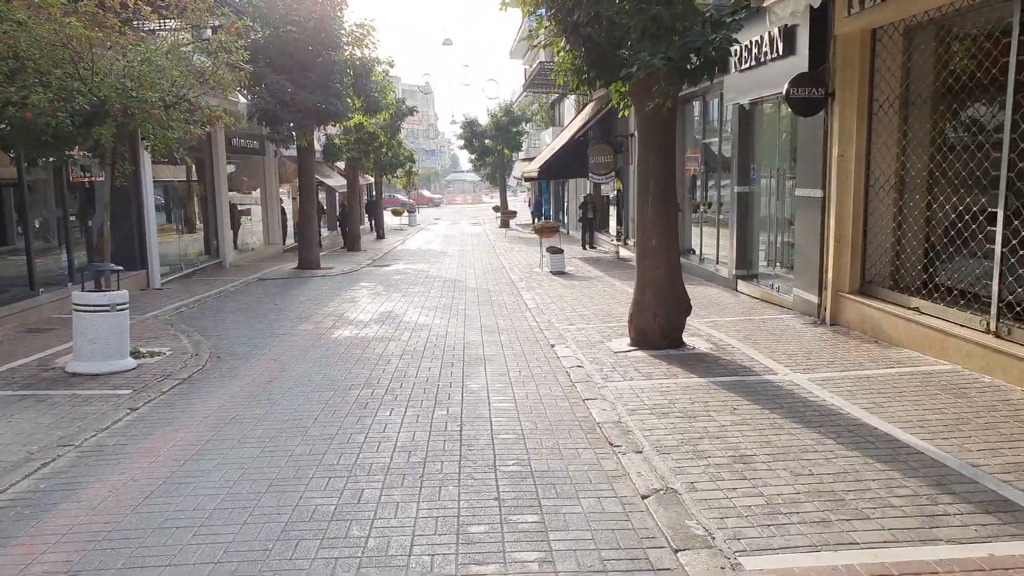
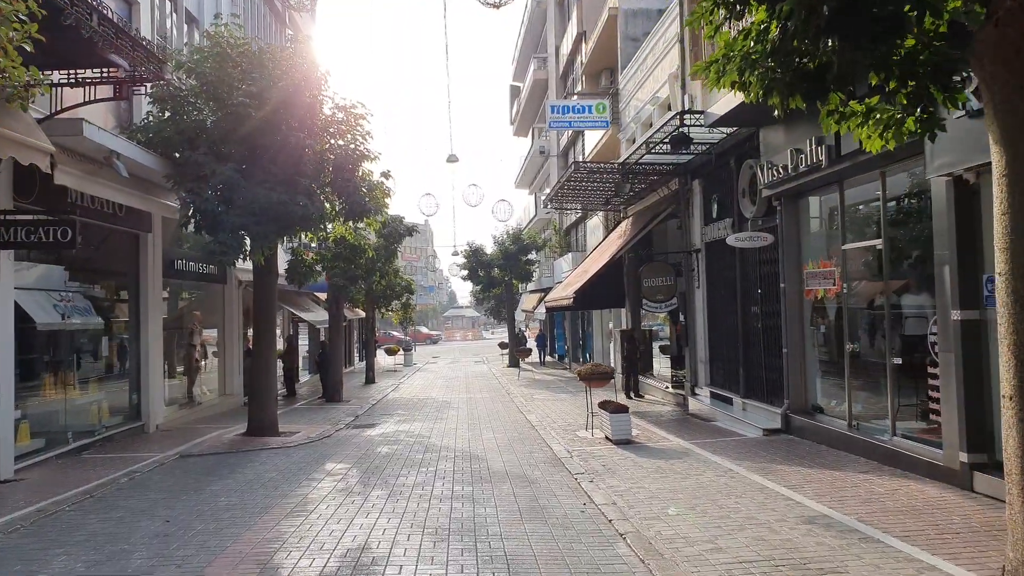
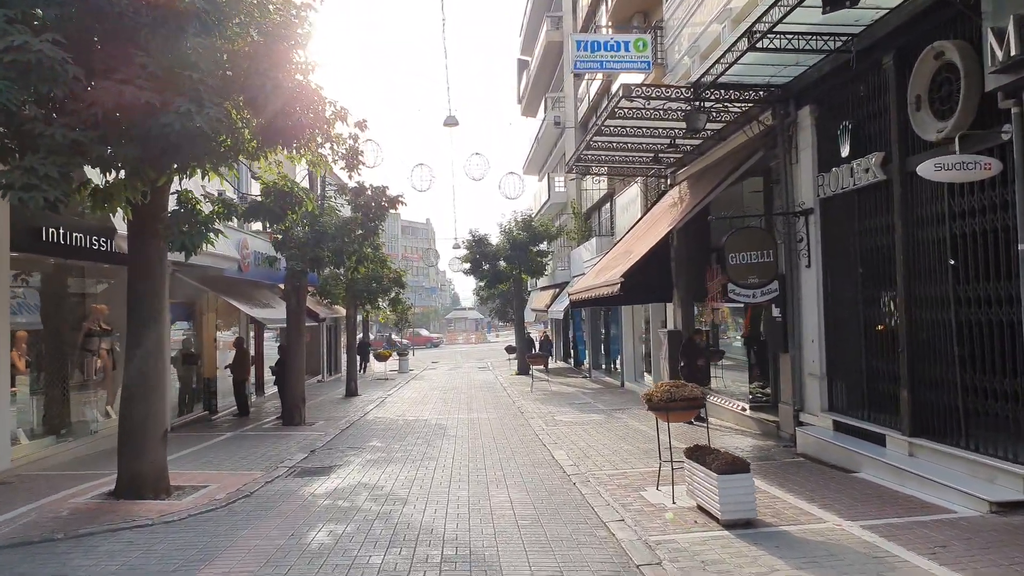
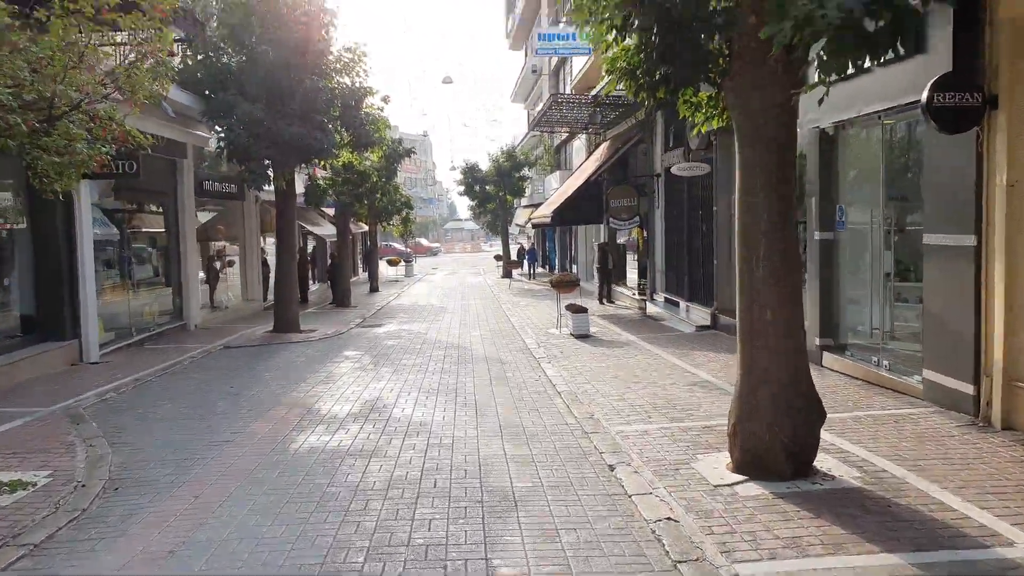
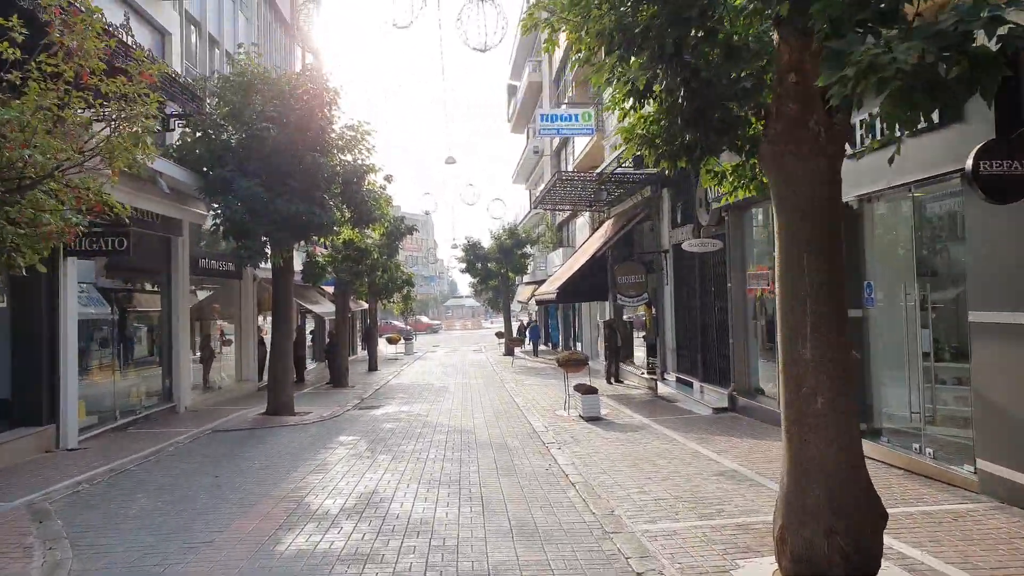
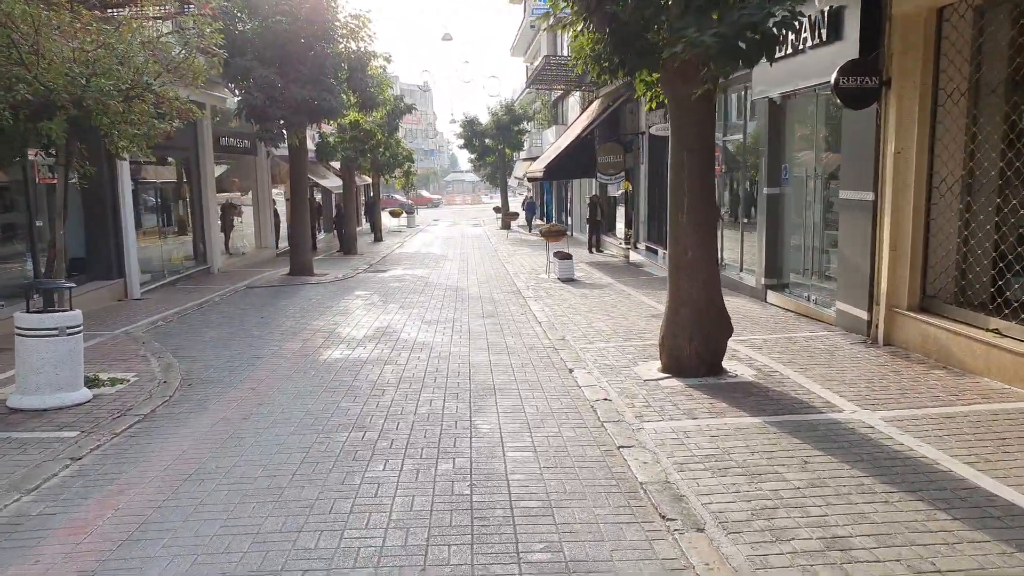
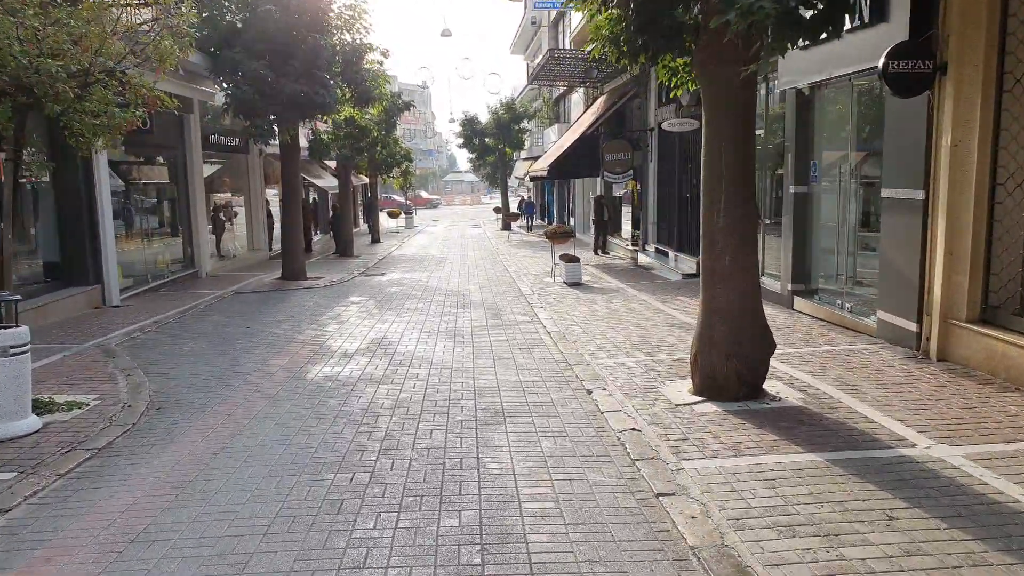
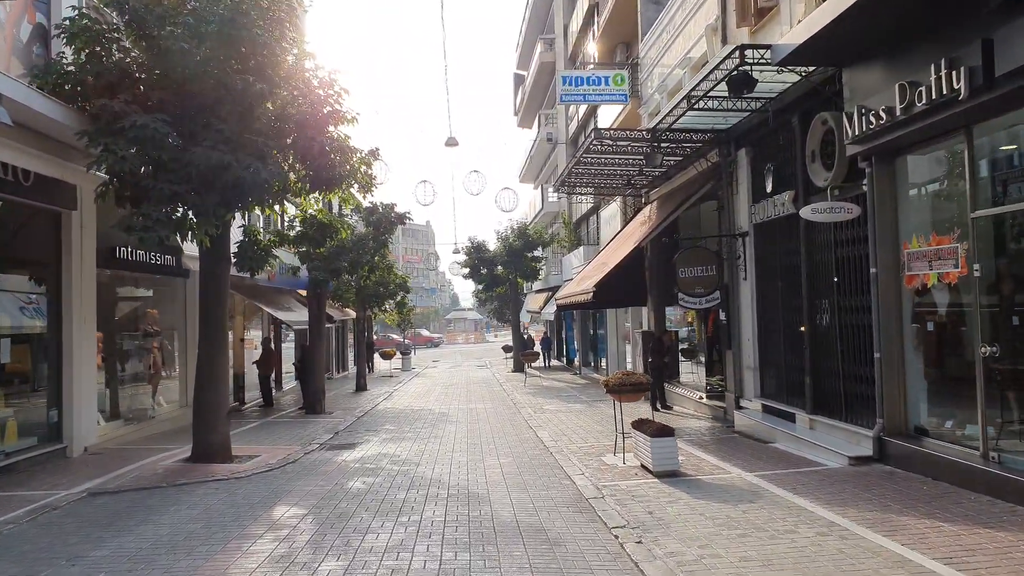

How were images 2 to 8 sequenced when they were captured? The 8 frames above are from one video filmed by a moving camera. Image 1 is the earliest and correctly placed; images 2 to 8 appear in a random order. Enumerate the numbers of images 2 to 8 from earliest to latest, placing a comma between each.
6, 7, 4, 5, 2, 8, 3
